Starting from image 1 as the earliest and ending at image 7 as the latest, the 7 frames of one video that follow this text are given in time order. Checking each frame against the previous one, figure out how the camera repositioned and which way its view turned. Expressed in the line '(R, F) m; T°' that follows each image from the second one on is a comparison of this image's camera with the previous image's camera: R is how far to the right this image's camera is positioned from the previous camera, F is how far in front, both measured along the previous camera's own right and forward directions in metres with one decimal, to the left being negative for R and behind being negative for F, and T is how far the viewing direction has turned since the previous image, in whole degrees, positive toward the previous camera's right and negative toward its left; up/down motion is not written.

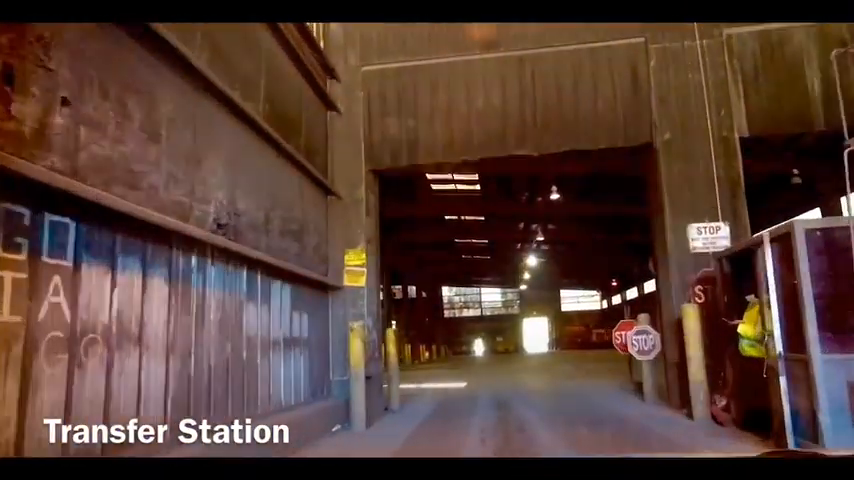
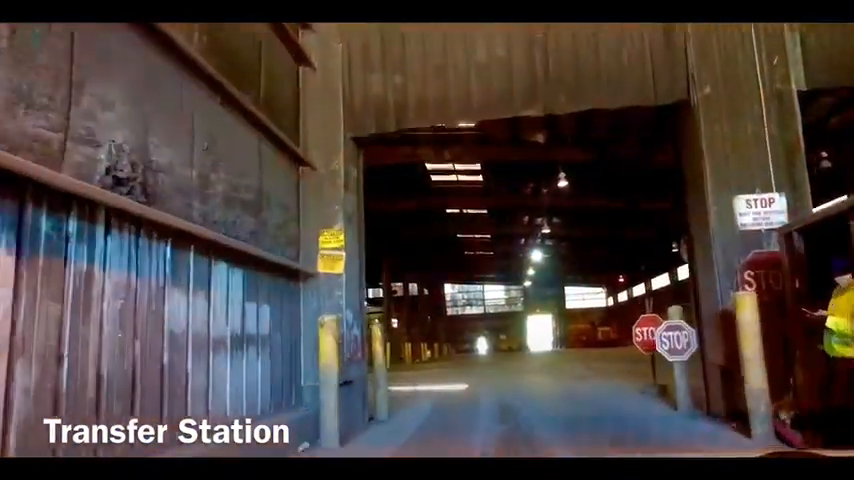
(+0.1, +0.9) m; 0°
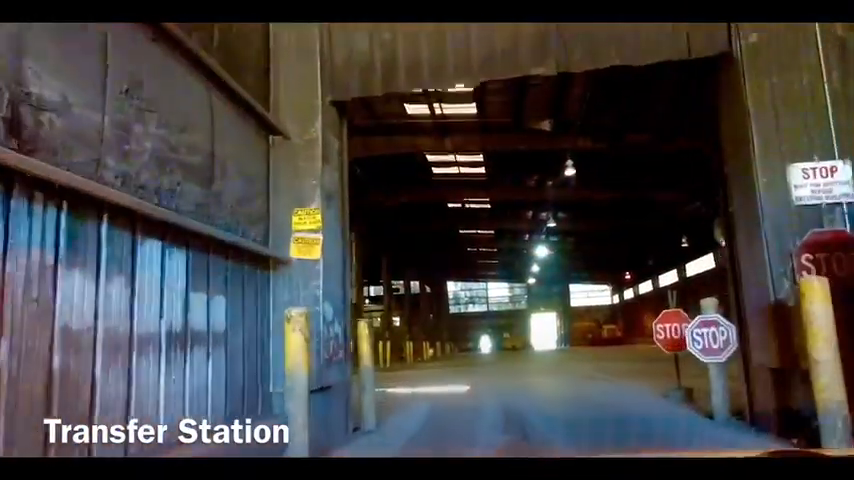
(+0.1, +0.7) m; 0°
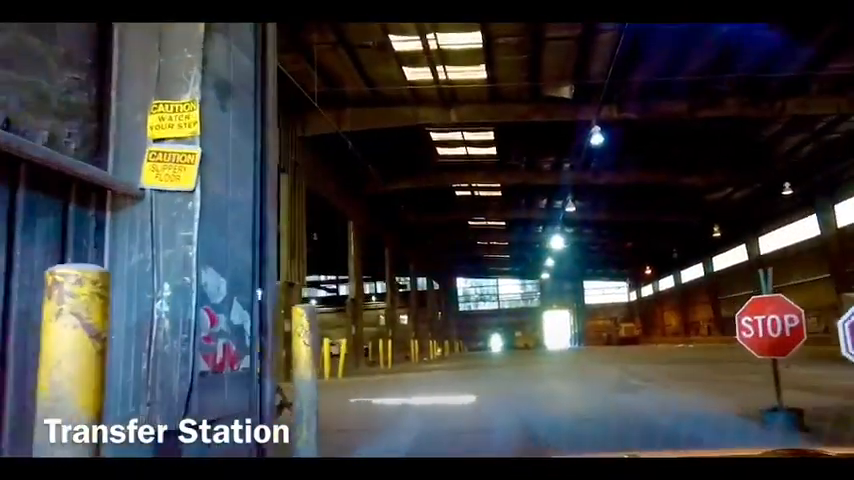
(+0.2, +1.7) m; -1°
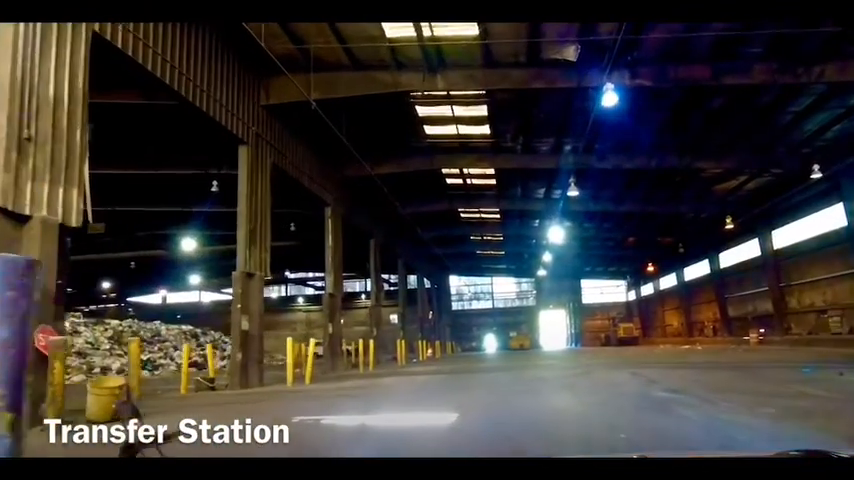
(+0.3, +1.7) m; +1°
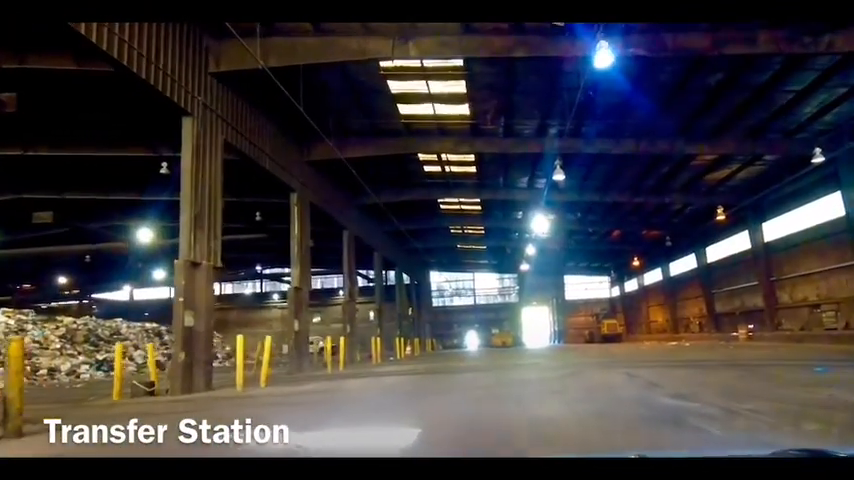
(+0.2, +1.2) m; +2°
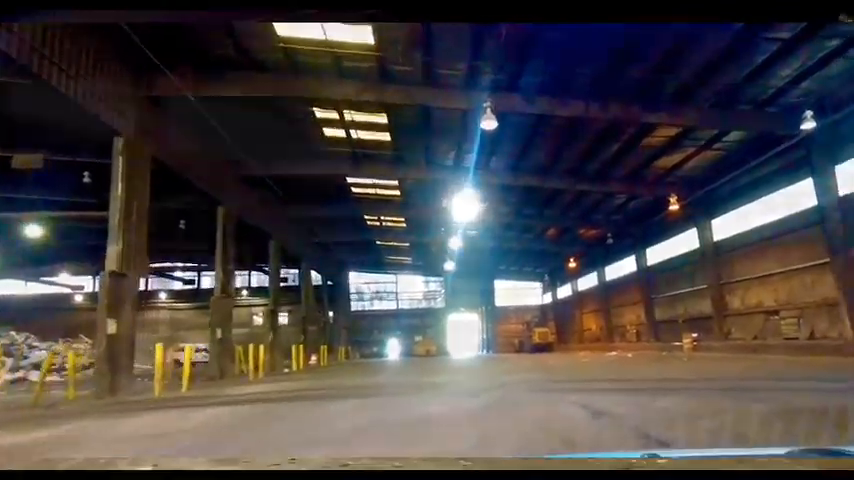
(+1.0, +3.7) m; +7°
